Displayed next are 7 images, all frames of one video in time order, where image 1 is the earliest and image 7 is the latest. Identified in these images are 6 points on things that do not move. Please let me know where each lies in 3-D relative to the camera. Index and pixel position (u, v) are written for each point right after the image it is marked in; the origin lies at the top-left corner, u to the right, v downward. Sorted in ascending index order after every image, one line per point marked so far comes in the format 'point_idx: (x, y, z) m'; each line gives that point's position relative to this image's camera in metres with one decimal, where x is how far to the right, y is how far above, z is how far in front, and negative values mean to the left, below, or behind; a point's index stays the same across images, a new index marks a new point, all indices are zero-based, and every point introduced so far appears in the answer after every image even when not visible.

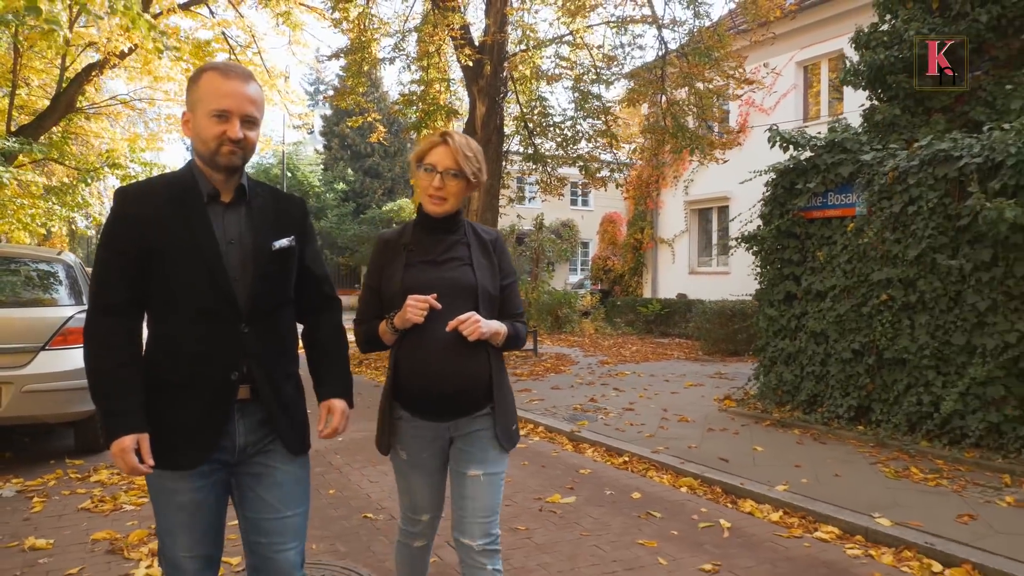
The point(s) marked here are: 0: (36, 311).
0: (-3.6, -0.2, +5.8) m
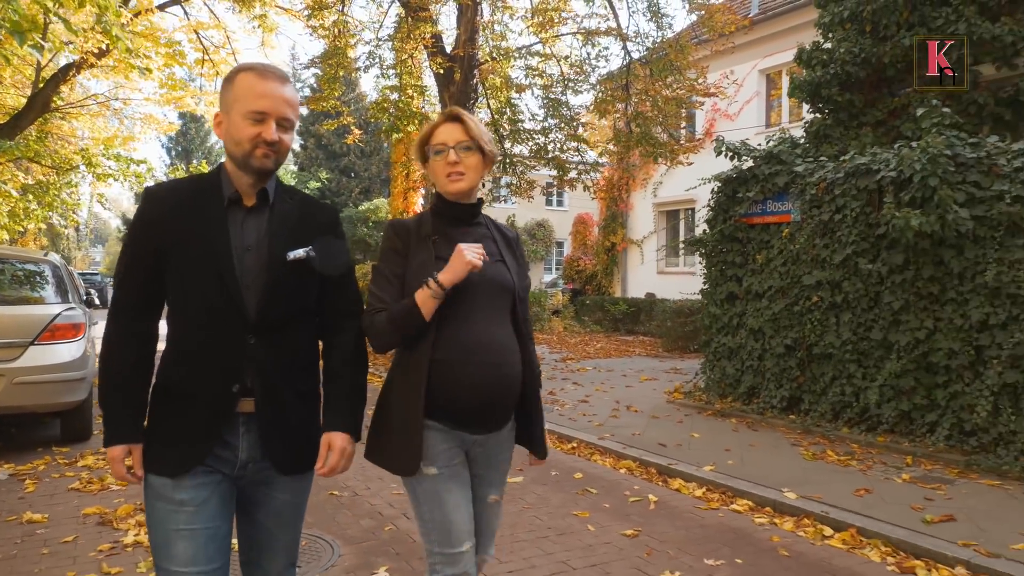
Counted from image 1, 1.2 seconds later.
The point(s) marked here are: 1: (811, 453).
0: (-3.9, -0.2, +6.3) m
1: (+2.4, -1.3, +6.2) m
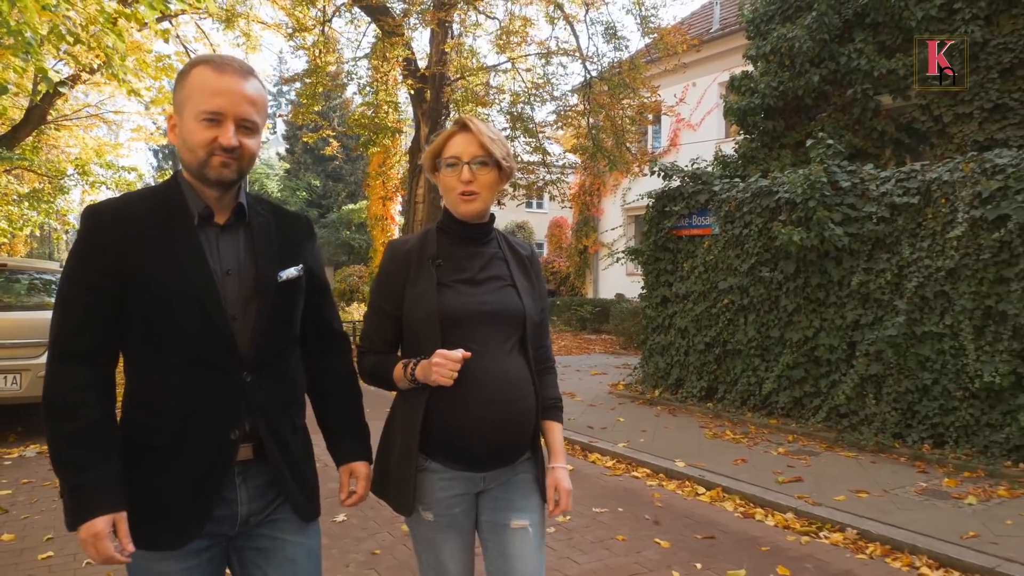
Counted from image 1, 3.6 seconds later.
0: (-4.4, -0.2, +7.3) m
1: (+1.9, -1.4, +7.4) m
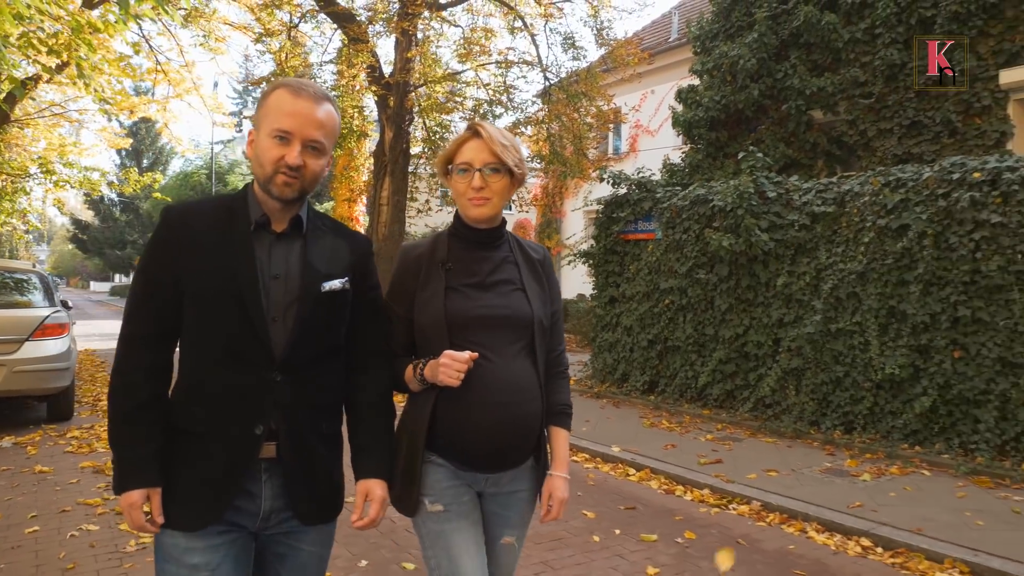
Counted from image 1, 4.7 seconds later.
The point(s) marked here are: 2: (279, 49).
0: (-4.9, -0.2, +7.7) m
1: (+1.4, -1.4, +8.0) m
2: (-4.2, +4.2, +13.9) m
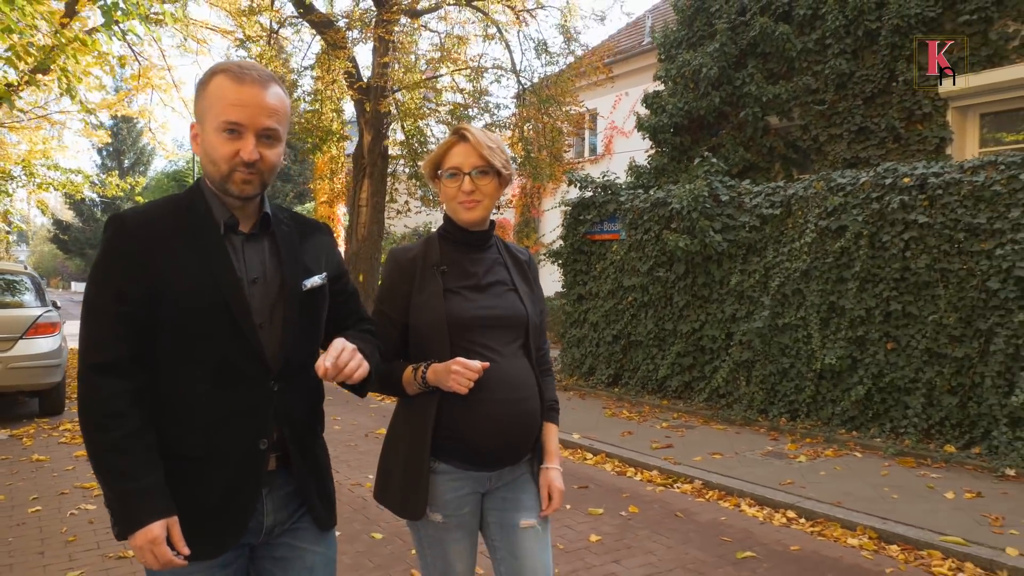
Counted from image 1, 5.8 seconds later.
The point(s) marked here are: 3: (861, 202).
0: (-5.2, -0.2, +8.1) m
1: (+1.1, -1.4, +8.5) m
2: (-4.6, +4.2, +14.3) m
3: (+3.3, +0.8, +7.3) m
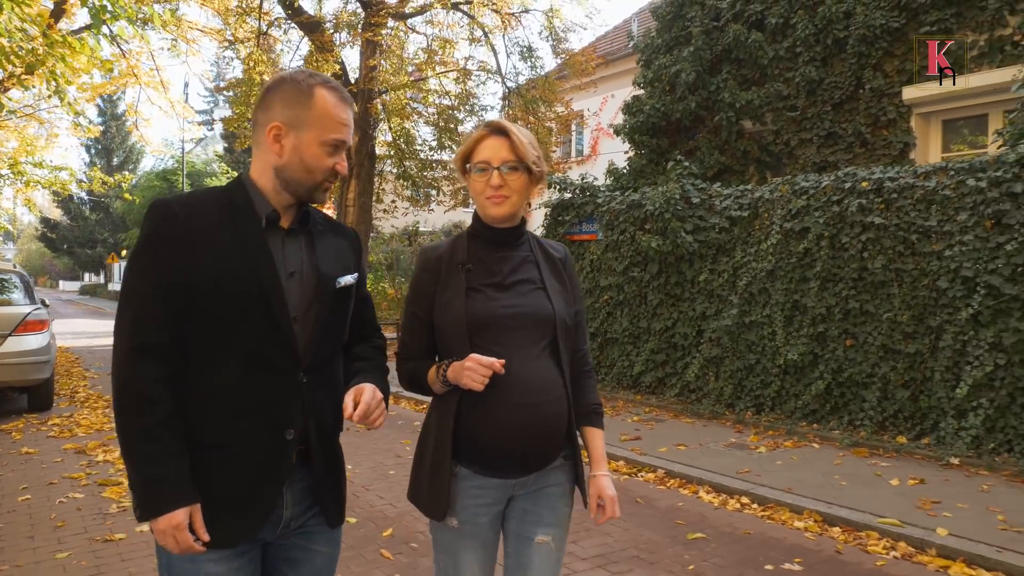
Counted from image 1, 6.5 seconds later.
0: (-5.4, -0.2, +8.3) m
1: (+0.9, -1.4, +8.8) m
2: (-4.9, +4.3, +14.5) m
3: (+3.0, +0.8, +7.6) m
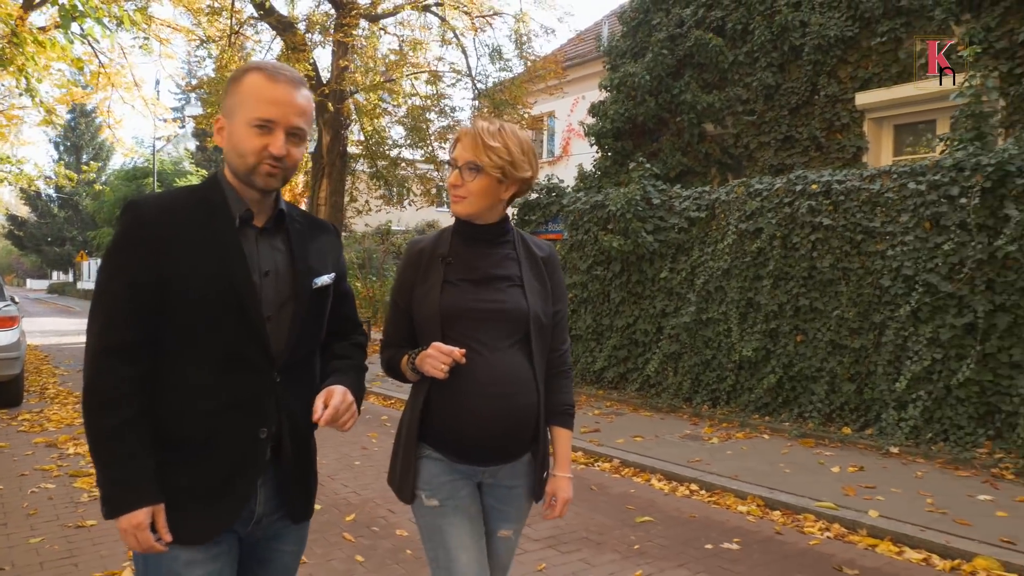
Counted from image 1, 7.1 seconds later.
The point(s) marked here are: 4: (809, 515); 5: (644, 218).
0: (-5.8, -0.2, +8.4) m
1: (+0.5, -1.3, +9.1) m
2: (-5.5, +4.3, +14.6) m
3: (+2.7, +0.8, +7.9) m
4: (+1.9, -1.5, +5.1) m
5: (+1.6, +0.8, +9.3) m
